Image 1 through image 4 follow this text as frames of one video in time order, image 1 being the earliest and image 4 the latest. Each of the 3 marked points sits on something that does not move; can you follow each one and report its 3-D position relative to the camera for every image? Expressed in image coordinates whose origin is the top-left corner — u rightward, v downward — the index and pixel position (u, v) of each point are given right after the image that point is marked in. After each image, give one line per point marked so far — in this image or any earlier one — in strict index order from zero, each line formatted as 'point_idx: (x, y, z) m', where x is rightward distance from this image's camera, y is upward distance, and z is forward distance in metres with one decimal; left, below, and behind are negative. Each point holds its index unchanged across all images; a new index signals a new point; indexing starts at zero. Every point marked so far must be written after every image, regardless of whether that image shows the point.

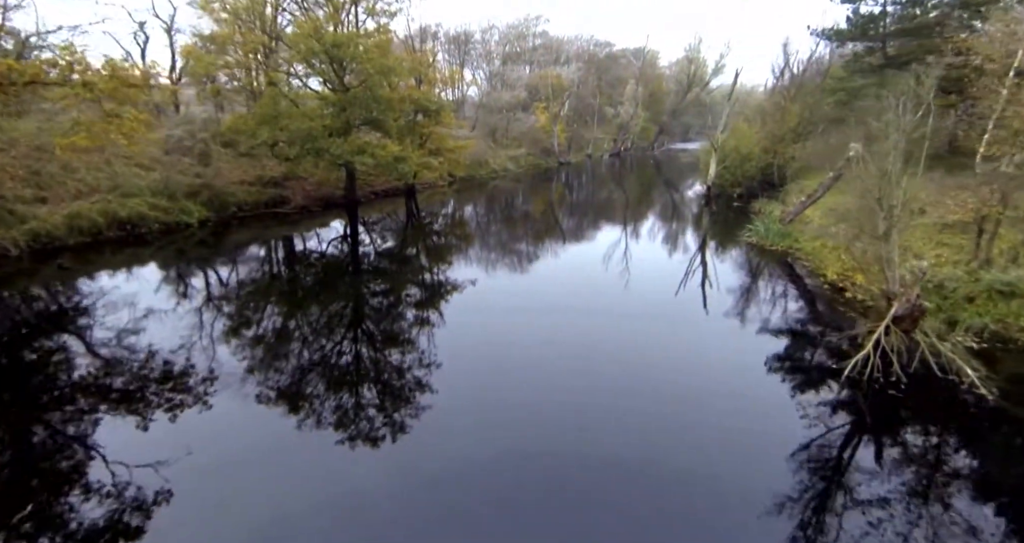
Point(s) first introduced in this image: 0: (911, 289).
0: (+5.3, -0.2, +6.8) m
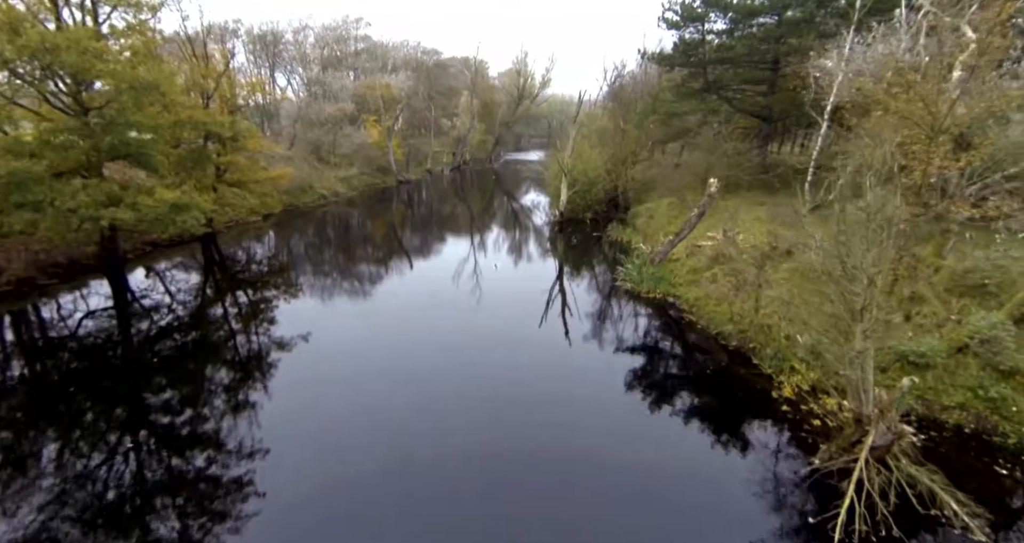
0: (+3.9, -1.5, +5.4) m
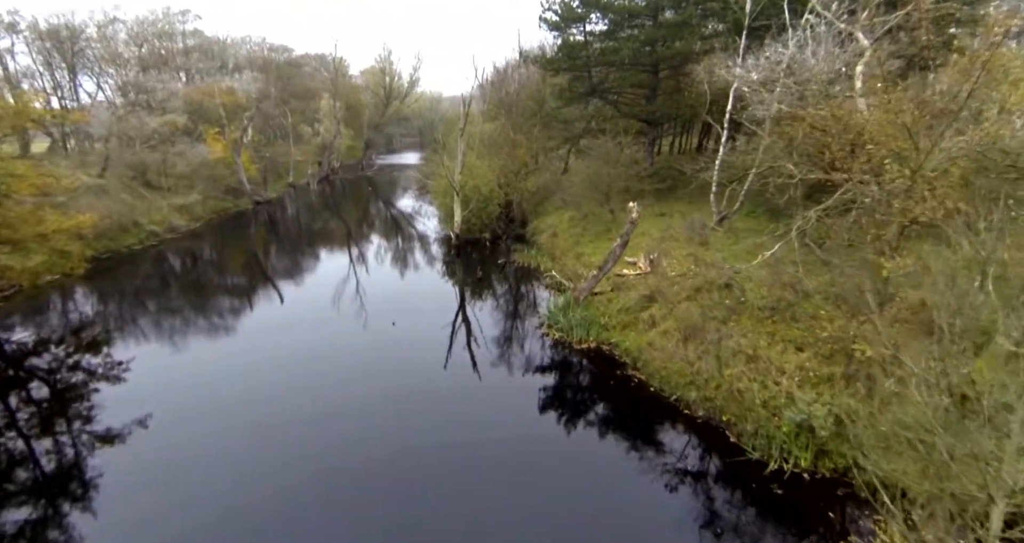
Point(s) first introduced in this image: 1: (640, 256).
0: (+3.7, -2.4, +3.9) m
1: (+3.4, +0.4, +13.7) m
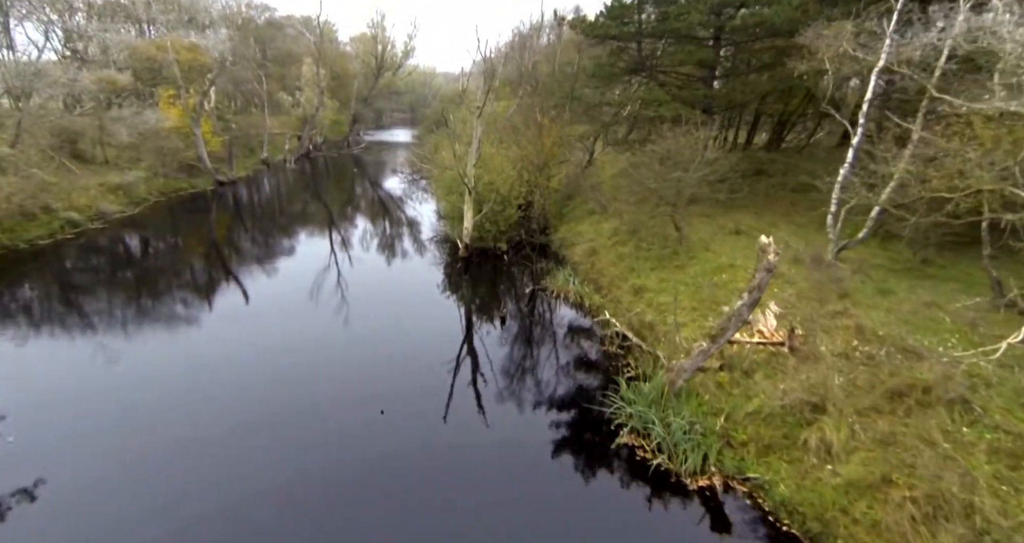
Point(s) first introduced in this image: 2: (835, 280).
0: (+4.8, -3.8, -0.4) m
1: (+4.3, -0.7, +9.2) m
2: (+6.3, -0.1, +10.3) m
